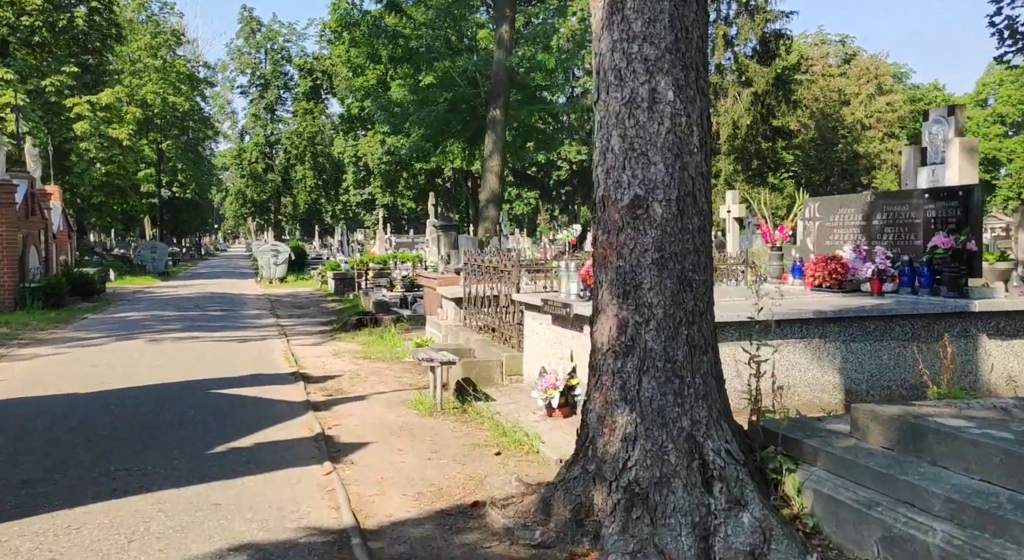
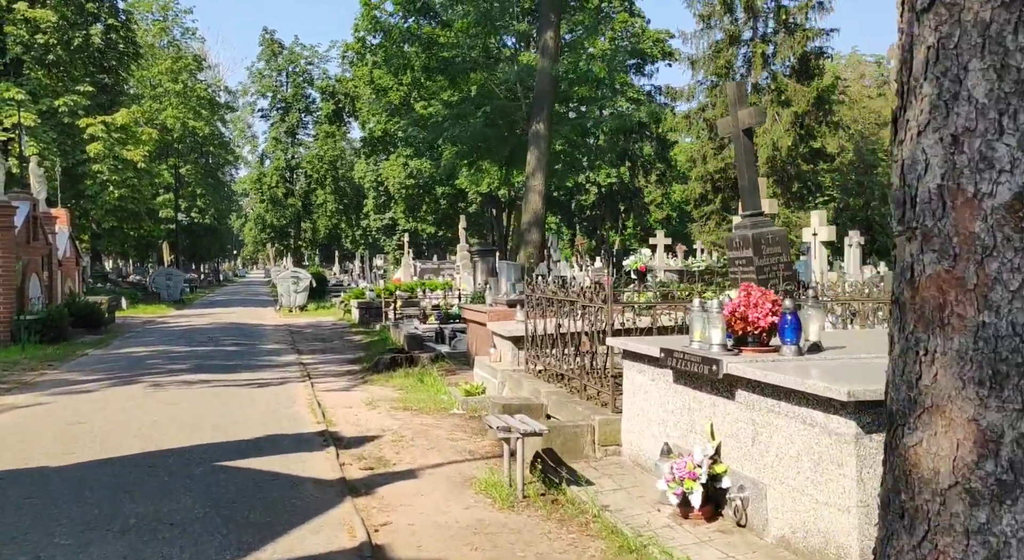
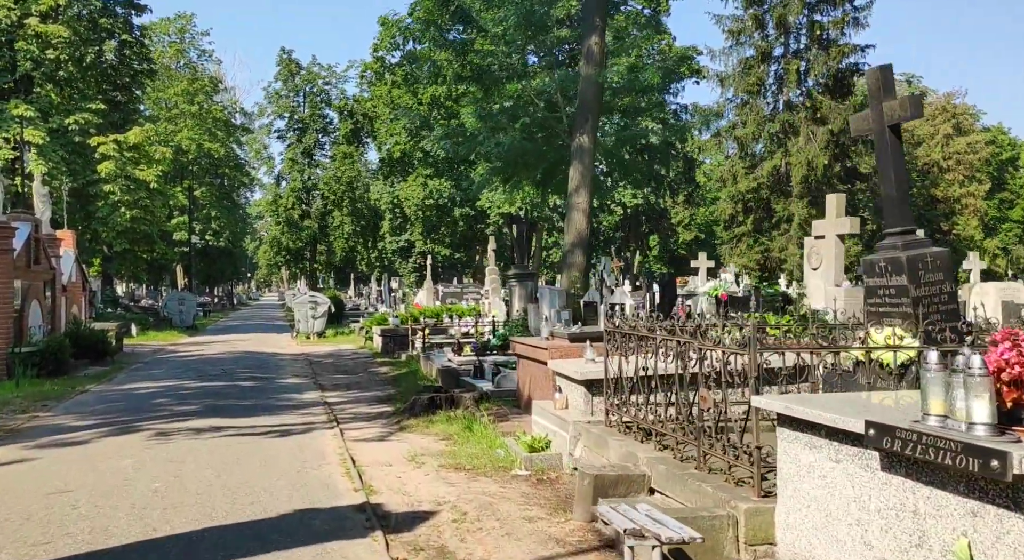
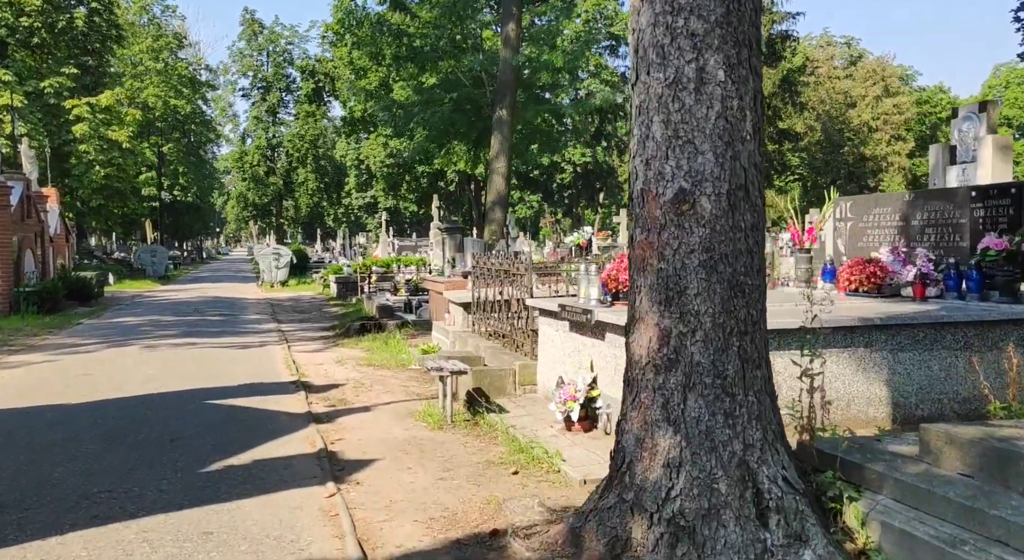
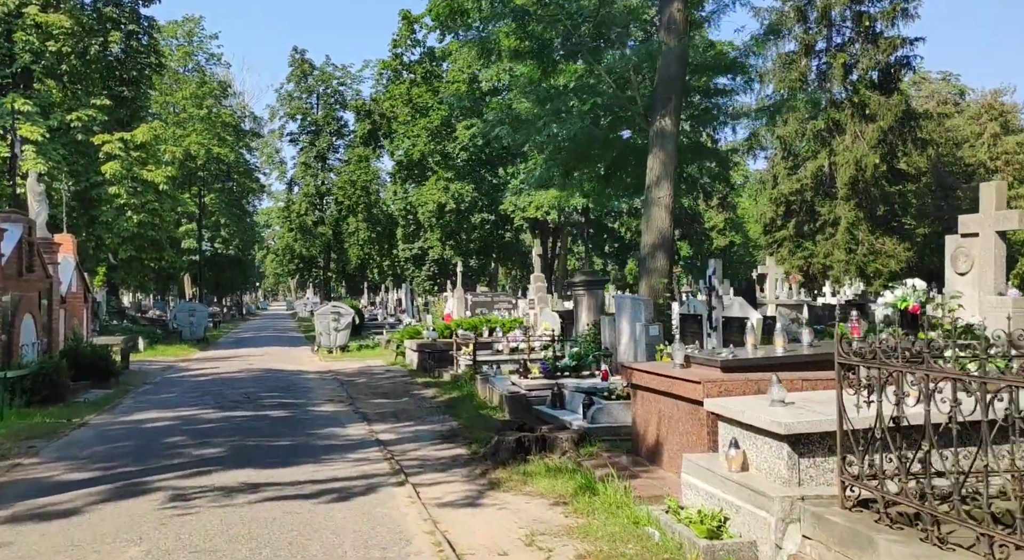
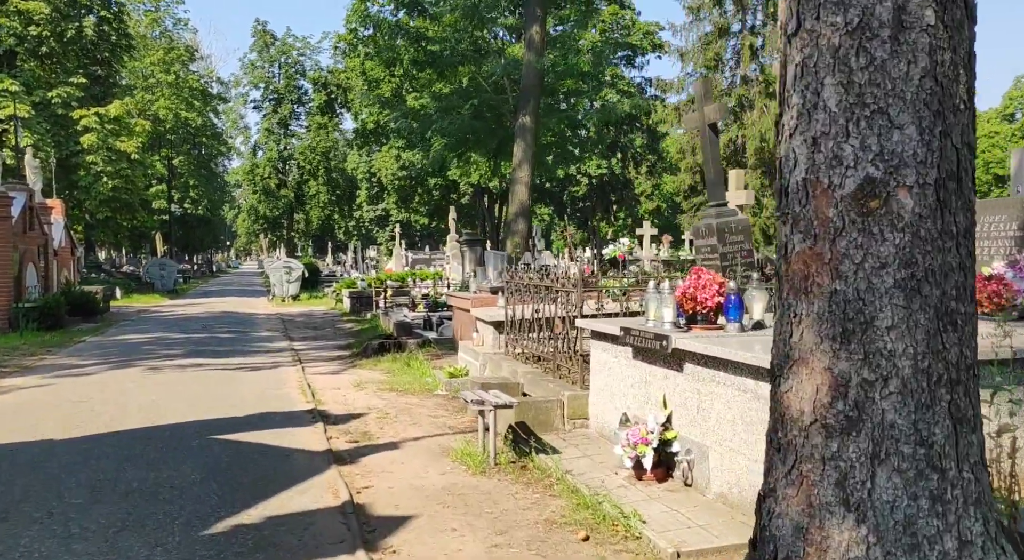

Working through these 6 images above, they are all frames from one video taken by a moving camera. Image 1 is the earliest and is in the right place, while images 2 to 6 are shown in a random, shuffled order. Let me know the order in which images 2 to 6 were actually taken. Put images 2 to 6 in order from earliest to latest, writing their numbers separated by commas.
4, 6, 2, 3, 5
